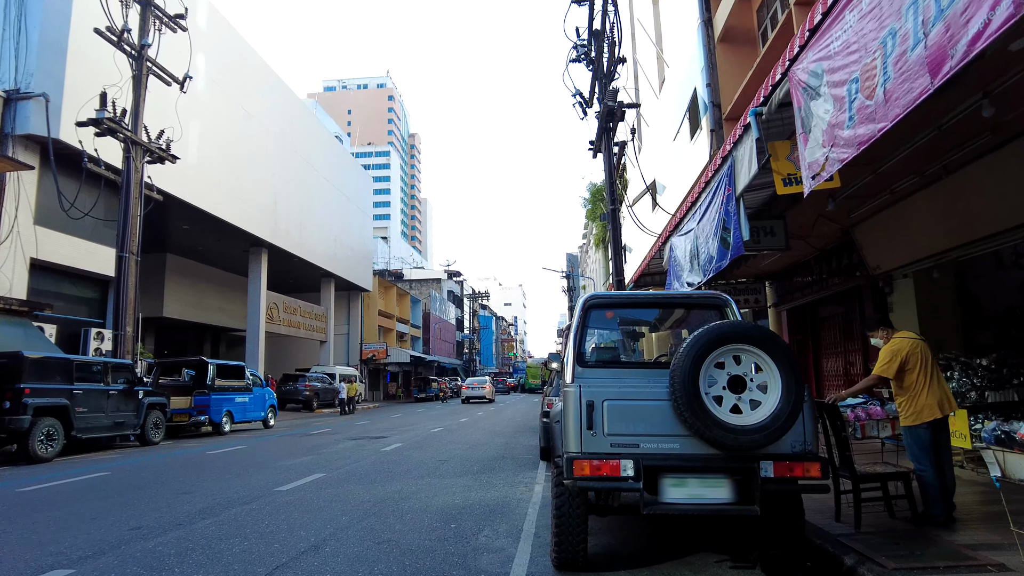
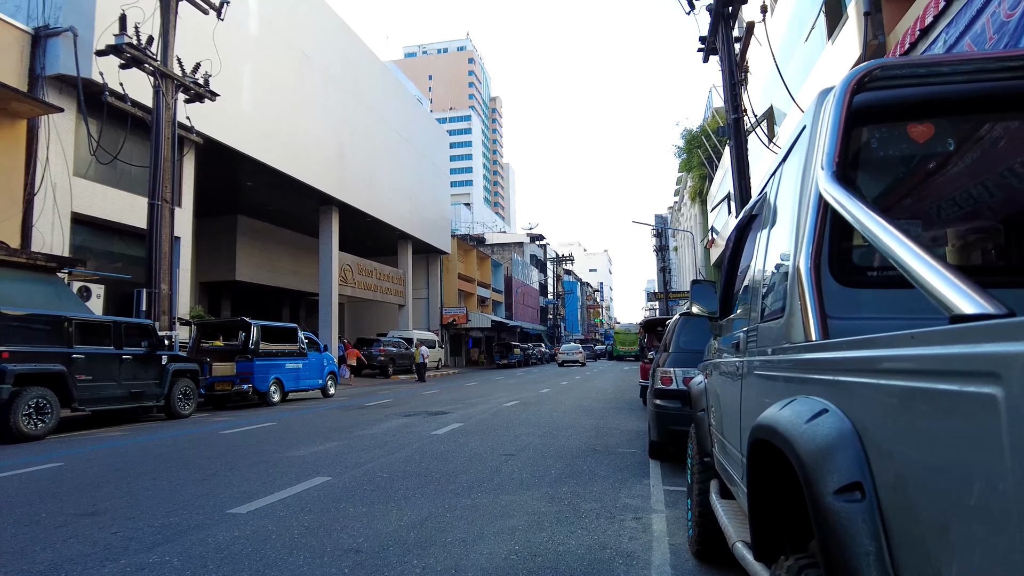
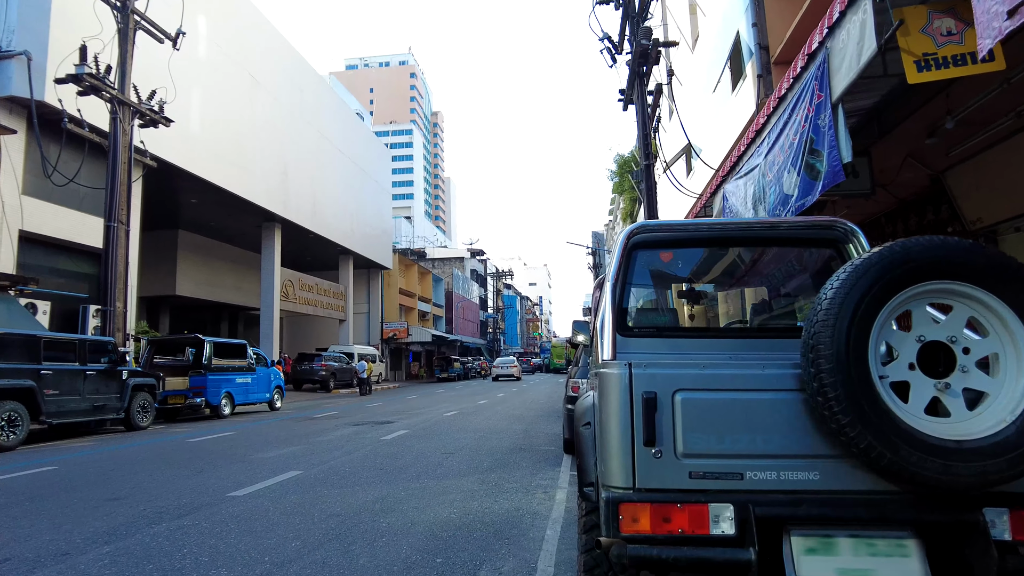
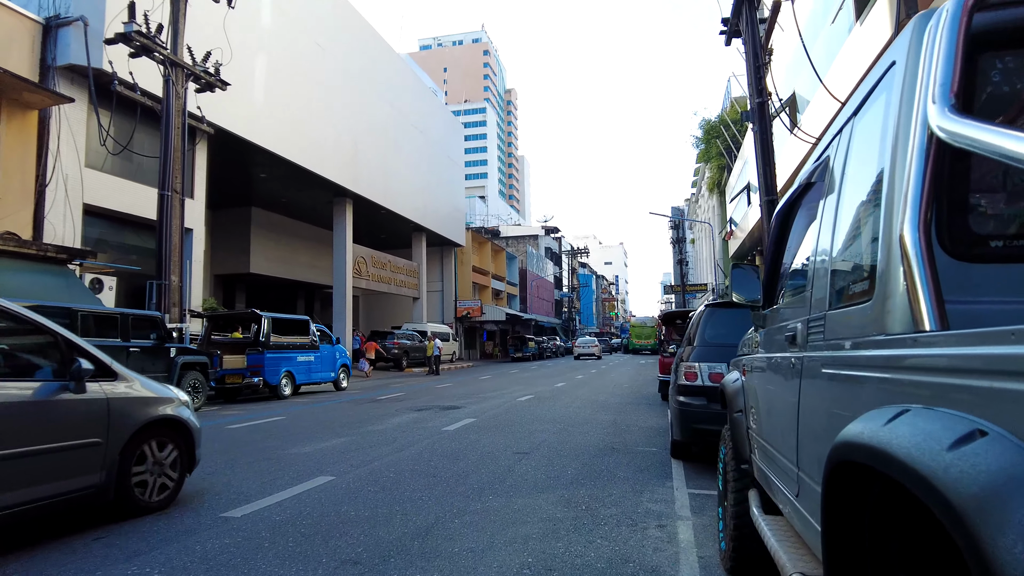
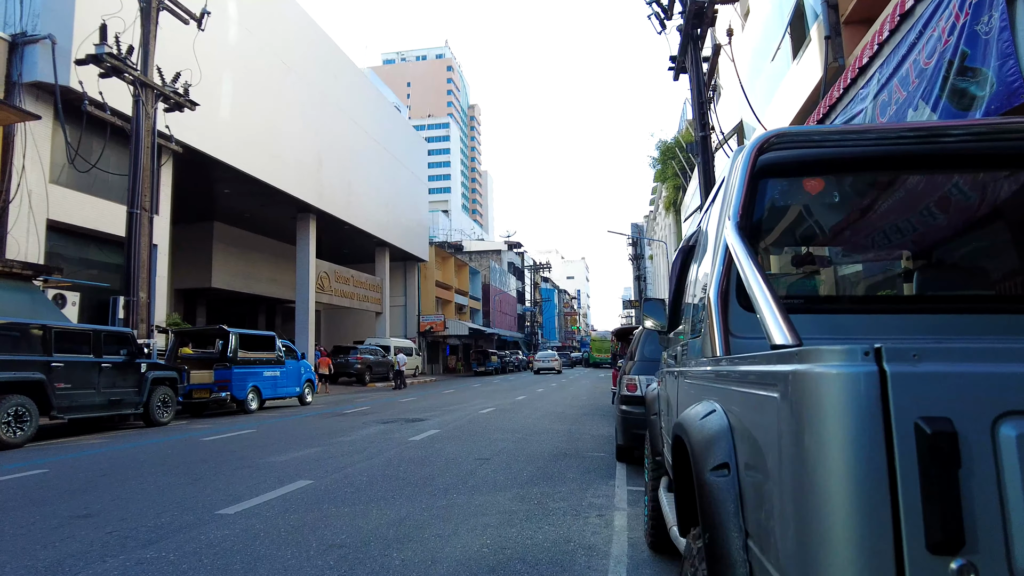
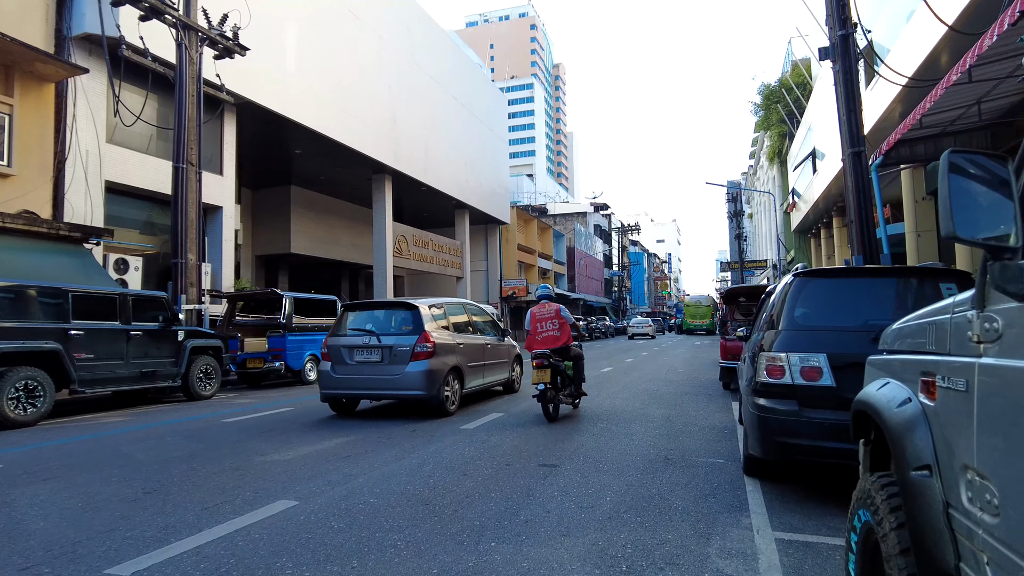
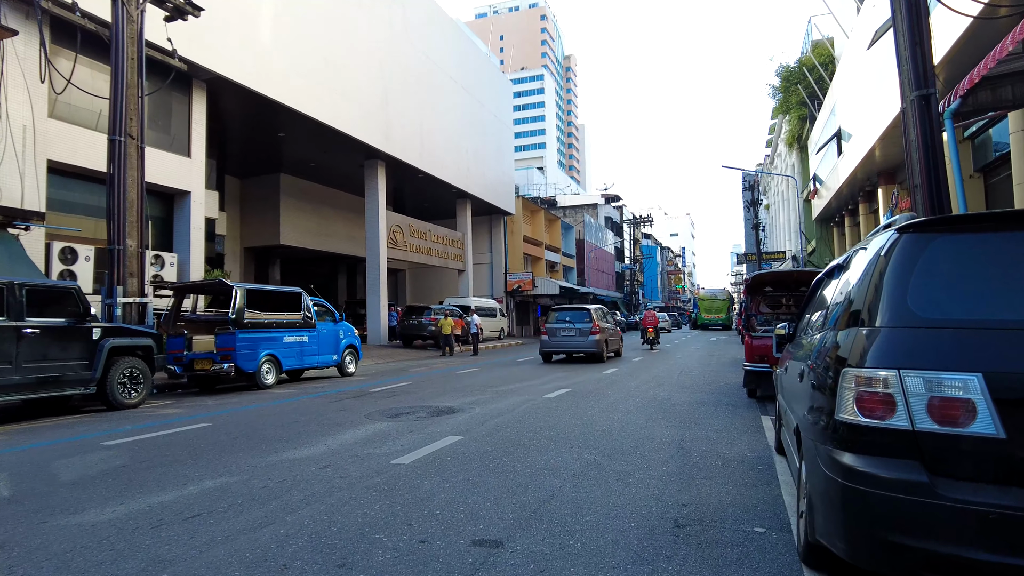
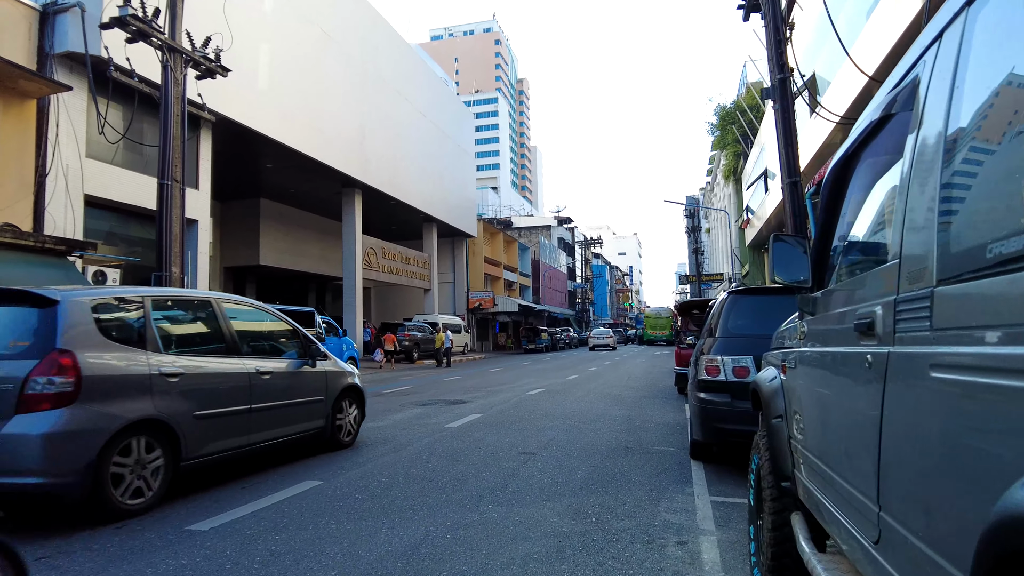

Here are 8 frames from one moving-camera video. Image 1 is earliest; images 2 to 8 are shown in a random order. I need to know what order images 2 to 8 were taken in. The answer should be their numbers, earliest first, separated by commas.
3, 5, 2, 4, 8, 6, 7
